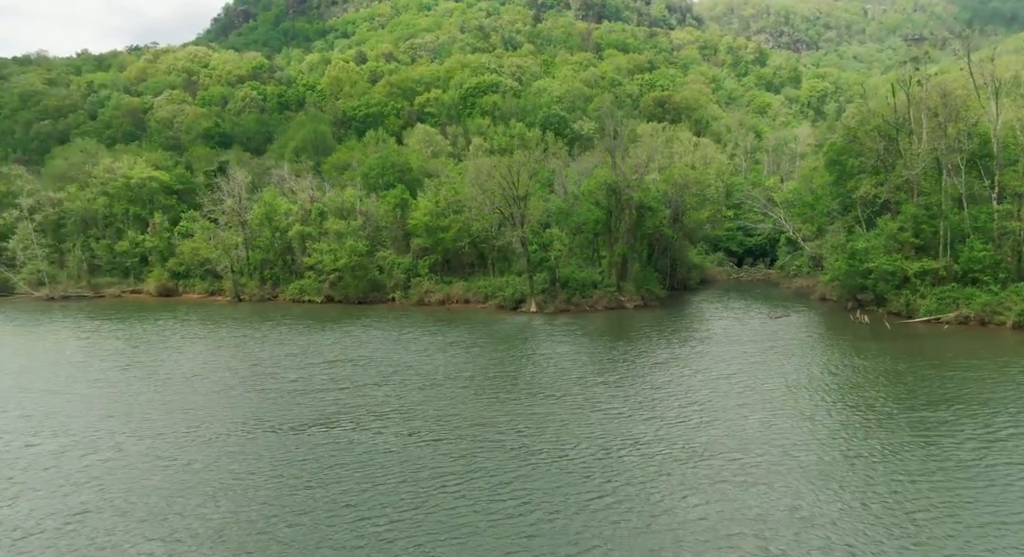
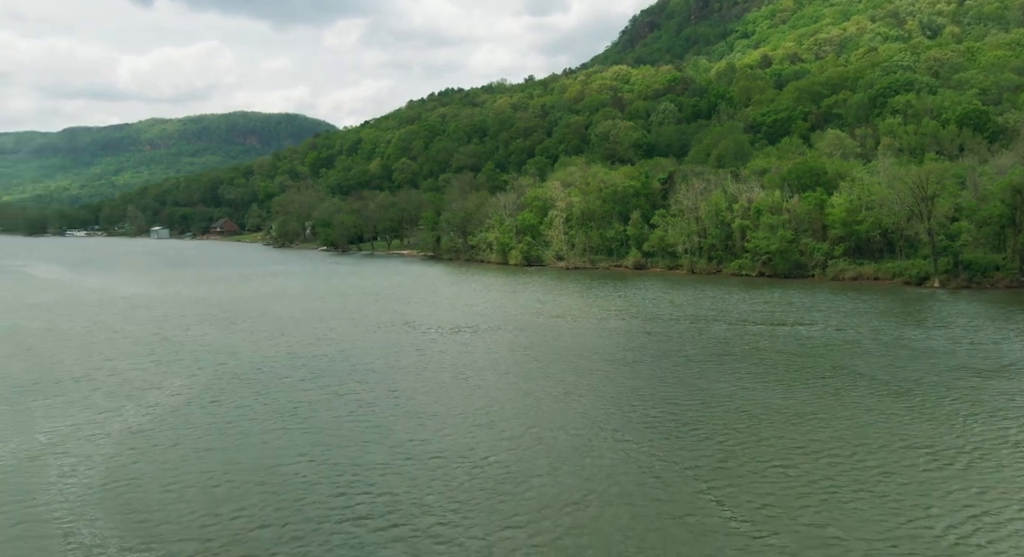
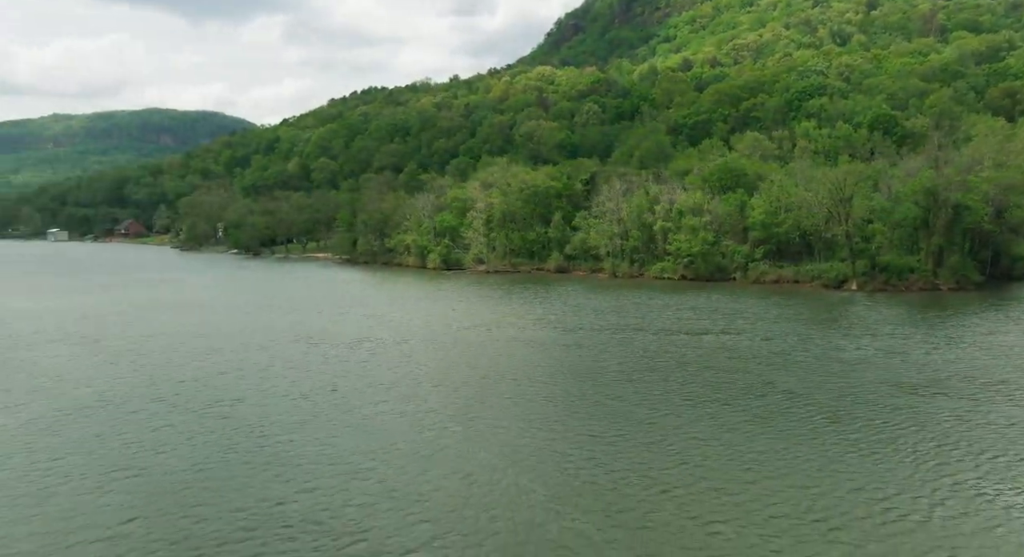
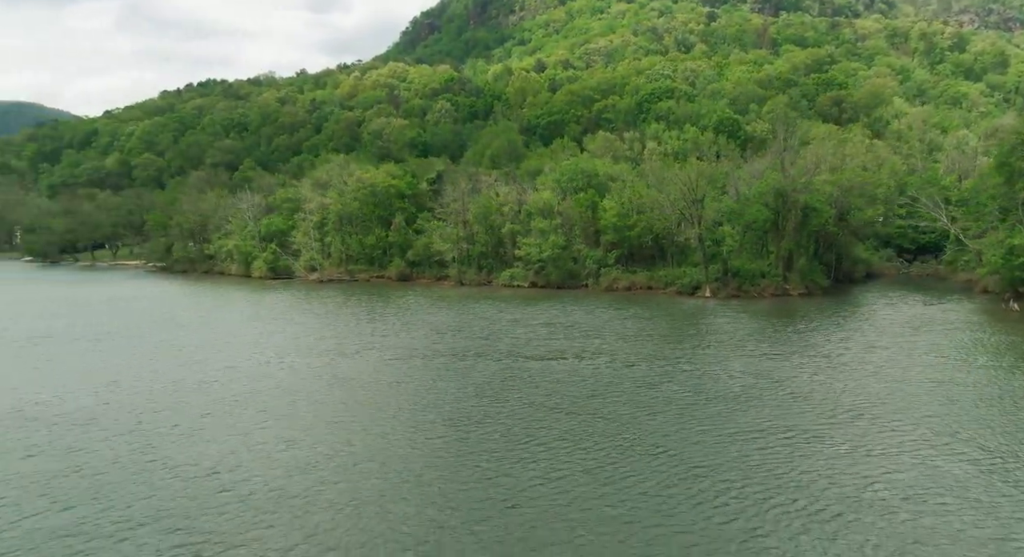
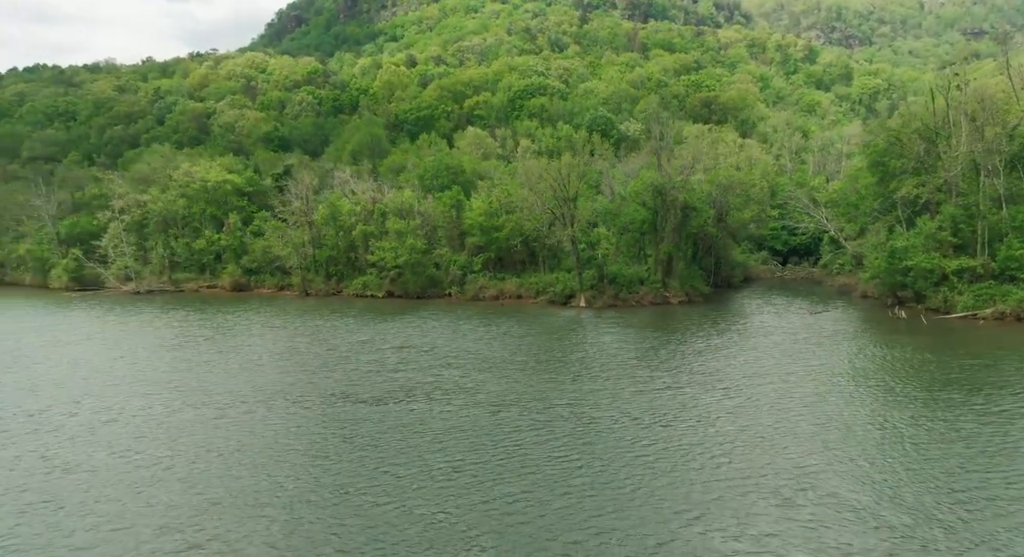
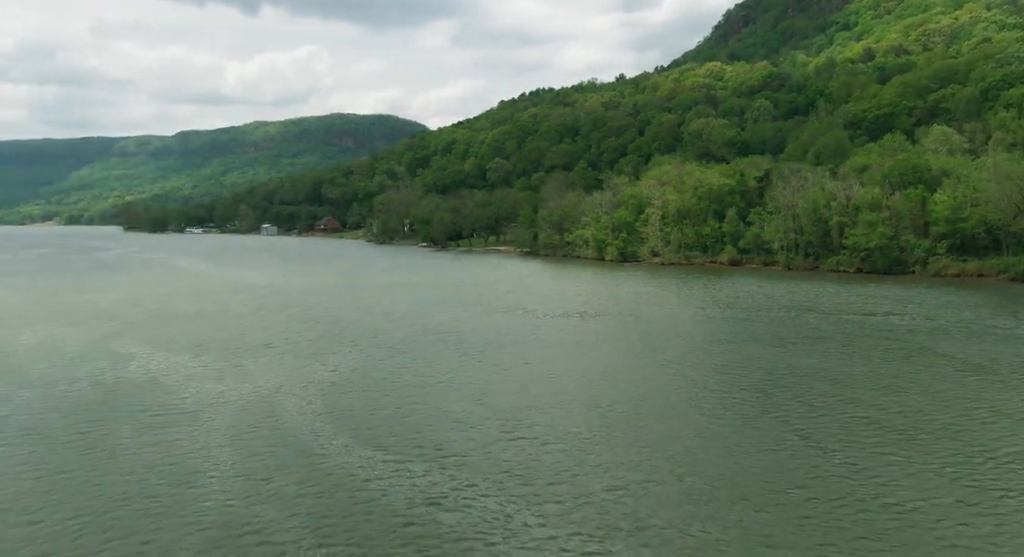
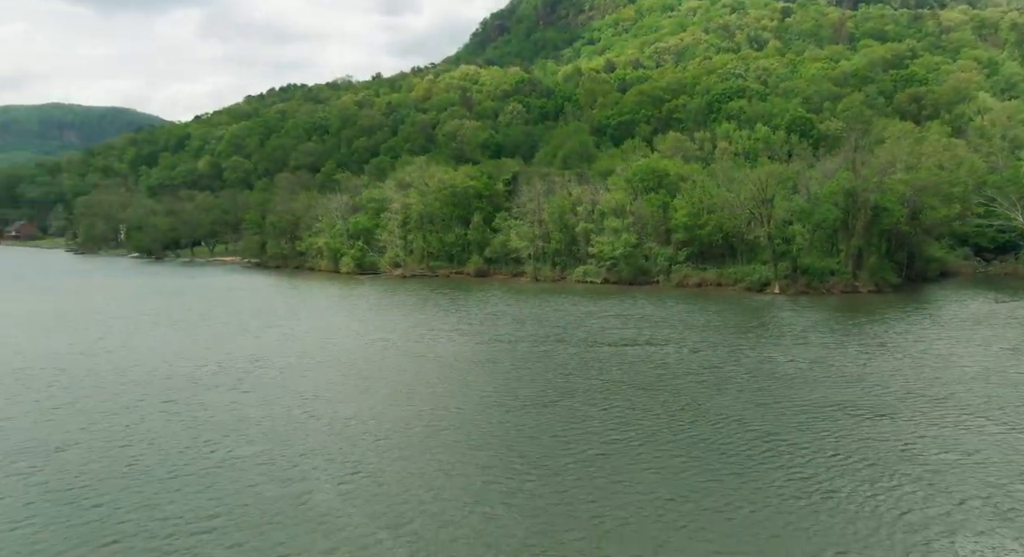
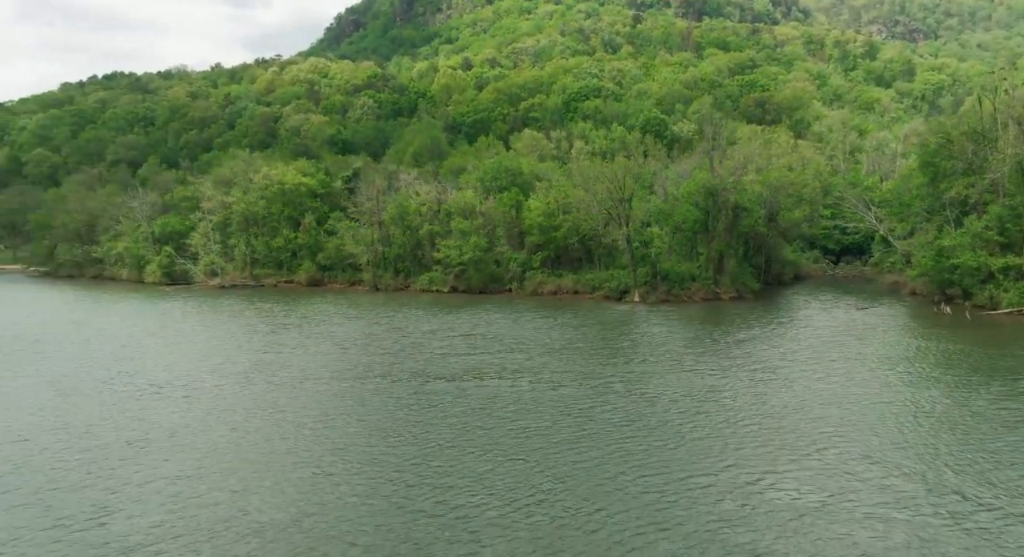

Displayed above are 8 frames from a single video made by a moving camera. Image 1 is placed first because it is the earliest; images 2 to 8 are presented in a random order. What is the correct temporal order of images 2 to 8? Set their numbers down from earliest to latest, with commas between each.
5, 8, 4, 7, 3, 2, 6
